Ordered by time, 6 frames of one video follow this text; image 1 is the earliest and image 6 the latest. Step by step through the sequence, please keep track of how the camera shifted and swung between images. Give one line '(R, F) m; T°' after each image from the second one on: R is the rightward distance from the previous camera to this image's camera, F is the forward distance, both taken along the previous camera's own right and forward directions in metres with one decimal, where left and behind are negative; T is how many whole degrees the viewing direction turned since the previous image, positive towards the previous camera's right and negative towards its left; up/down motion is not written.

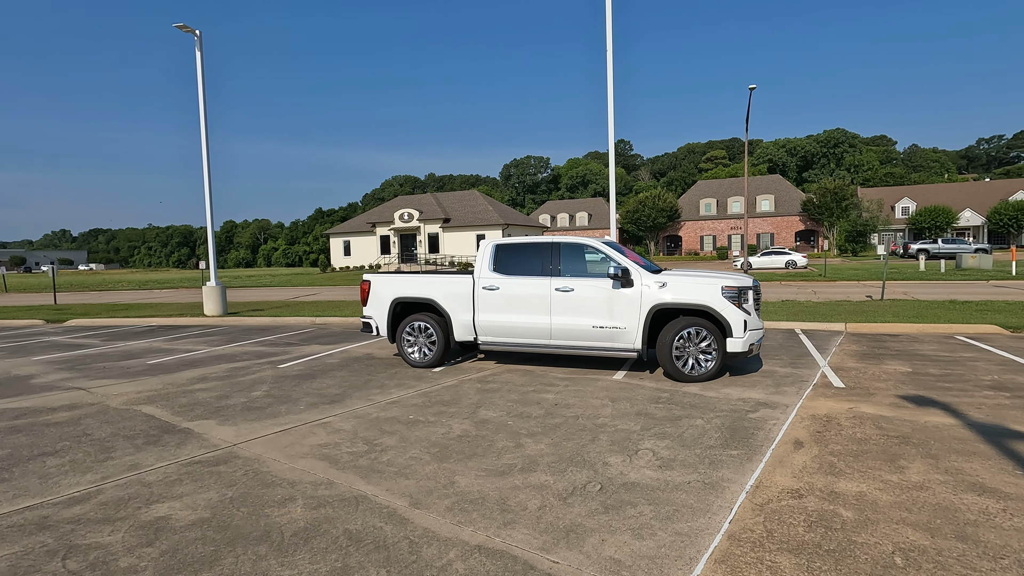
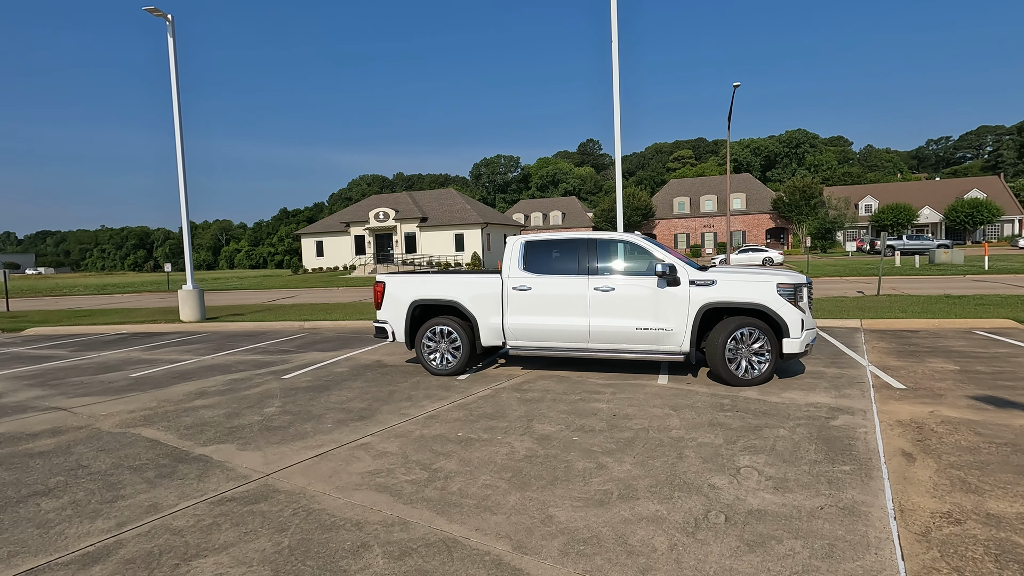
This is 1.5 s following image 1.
(-0.9, +0.6) m; +3°
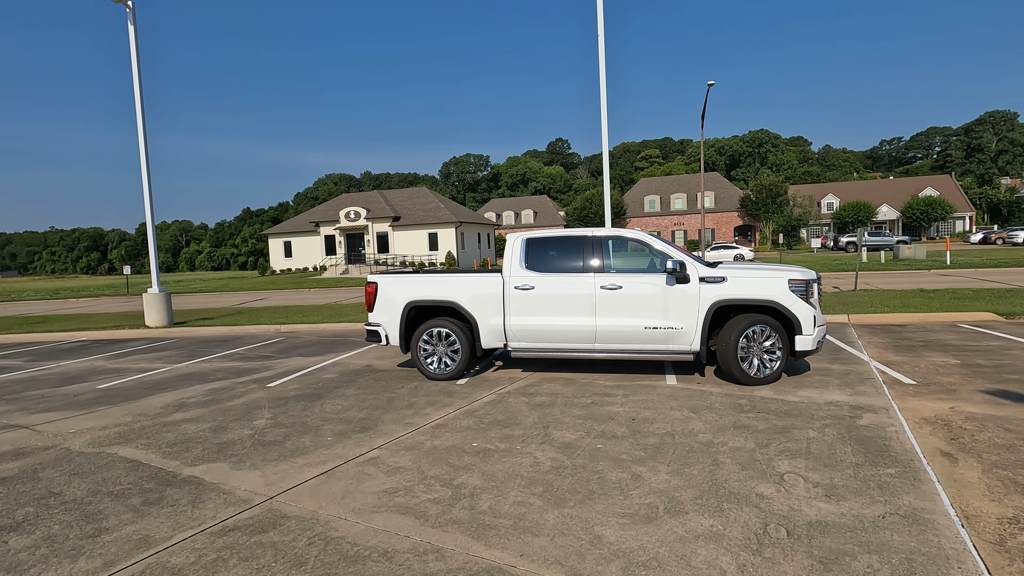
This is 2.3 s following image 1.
(-0.4, +0.3) m; +3°
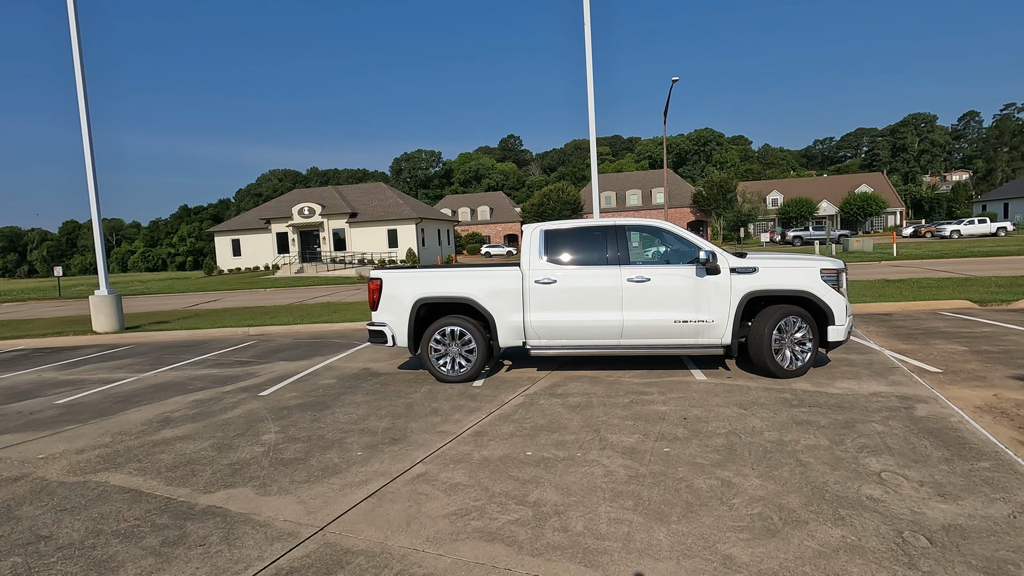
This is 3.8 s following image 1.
(-0.9, +0.5) m; +5°
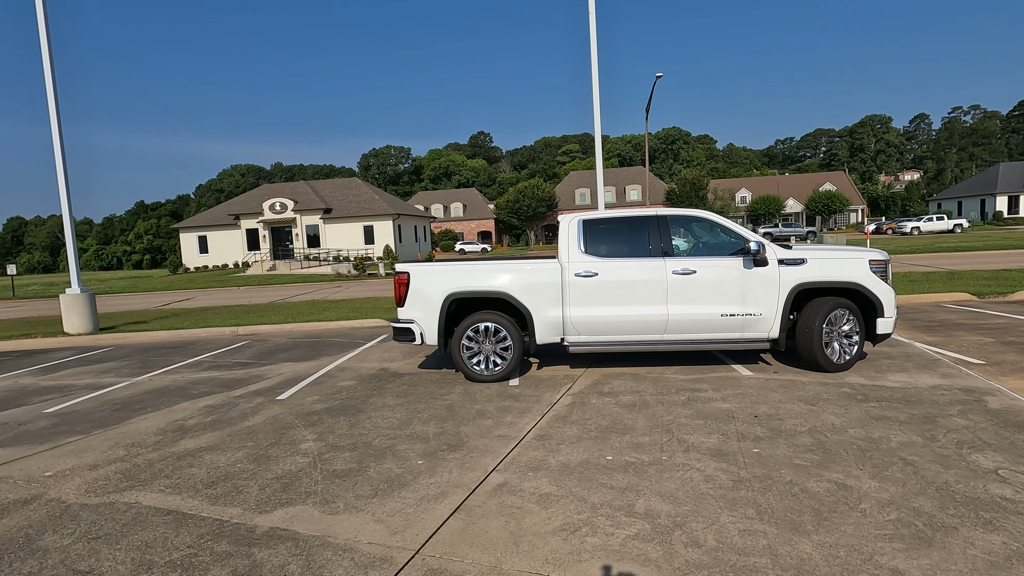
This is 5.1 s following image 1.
(-0.8, +0.4) m; +3°
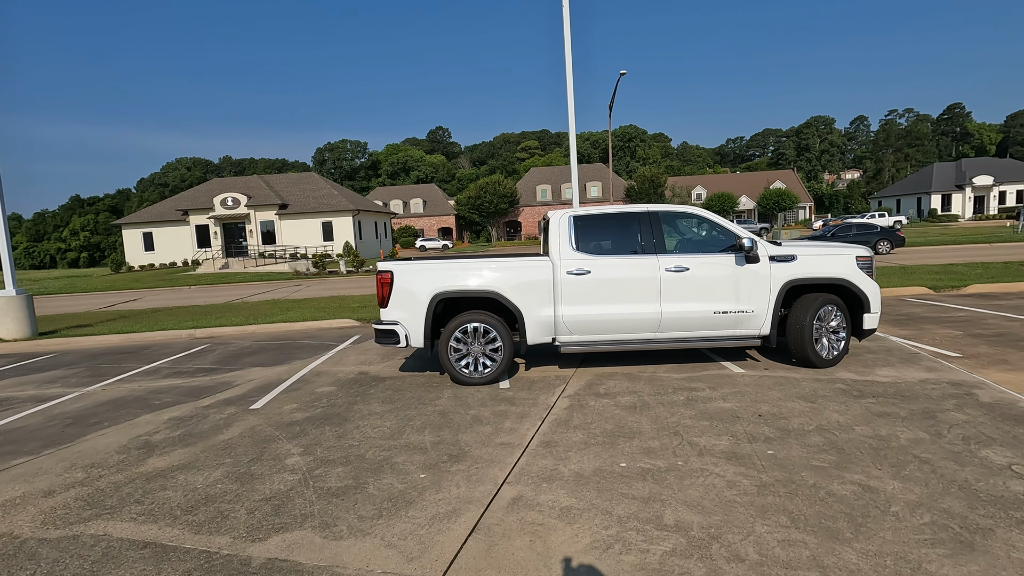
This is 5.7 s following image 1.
(-0.4, +0.3) m; +4°
